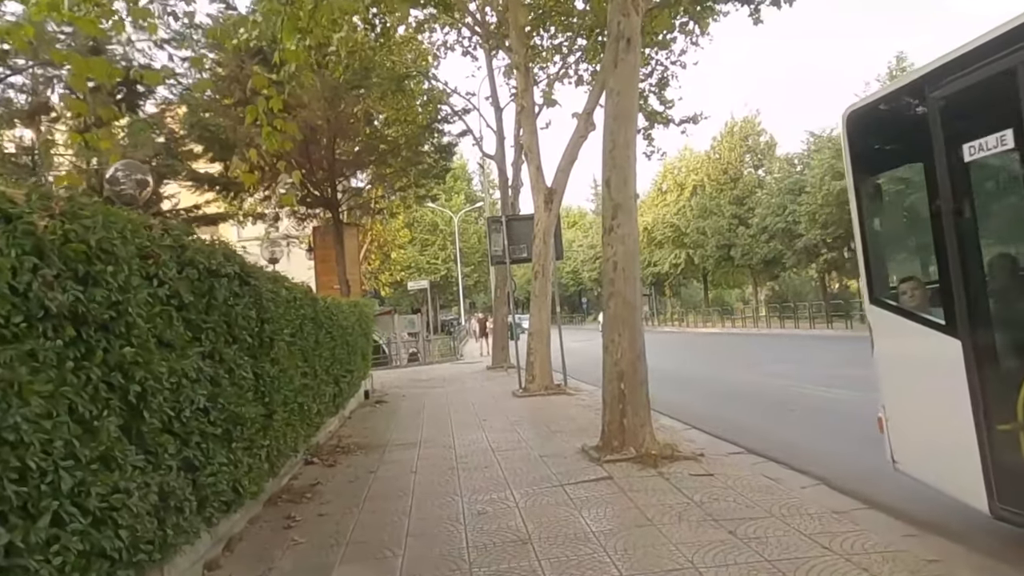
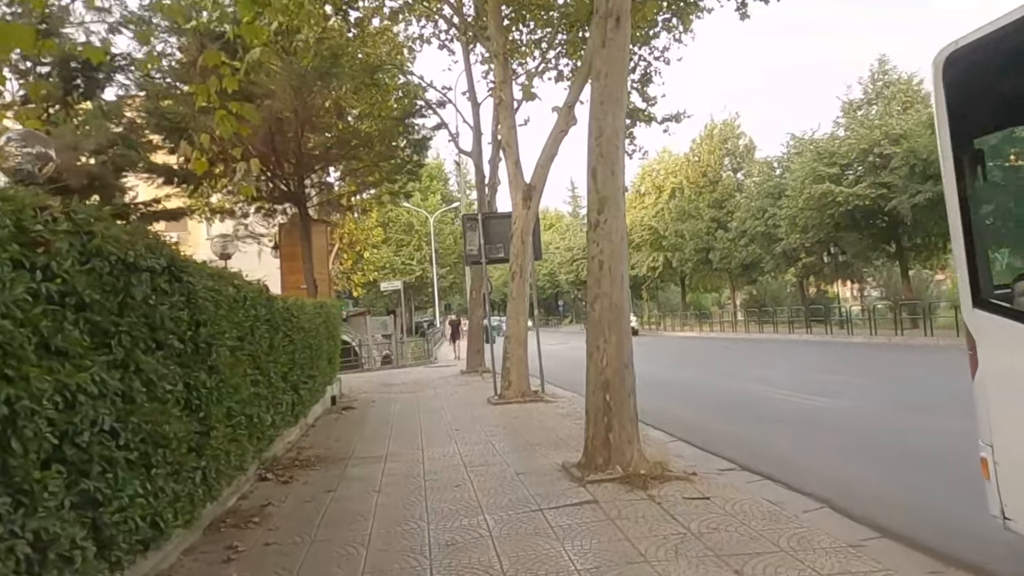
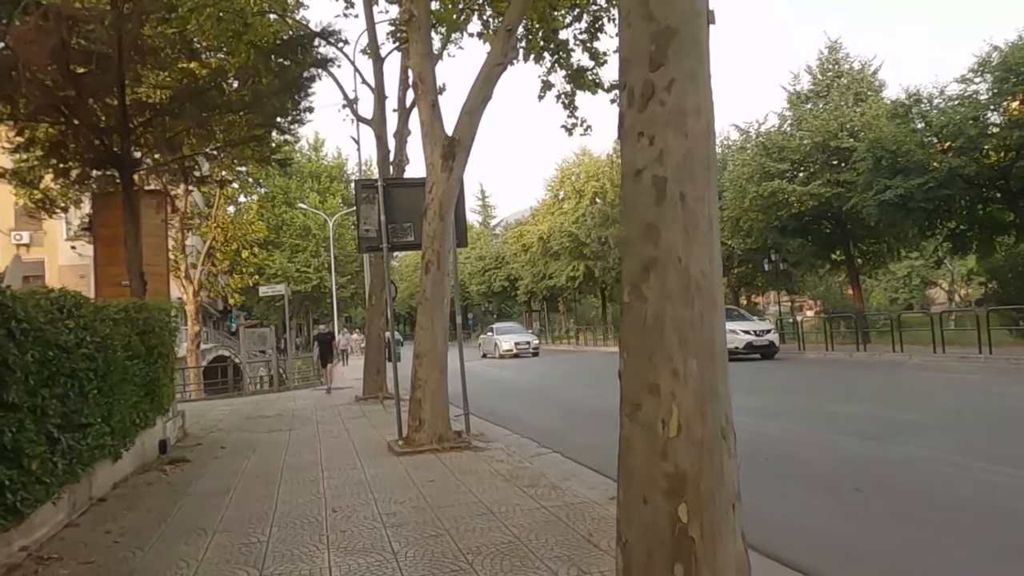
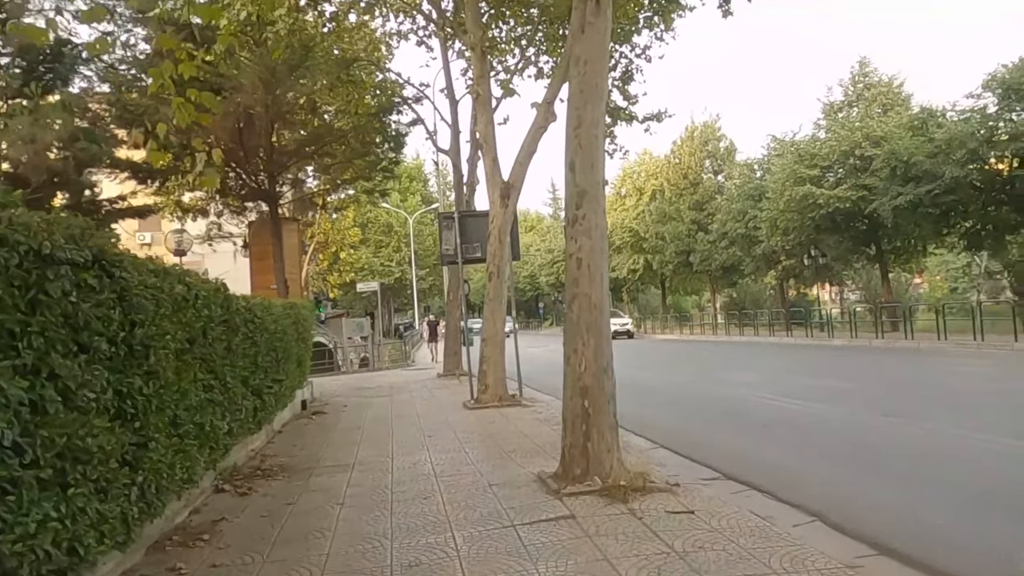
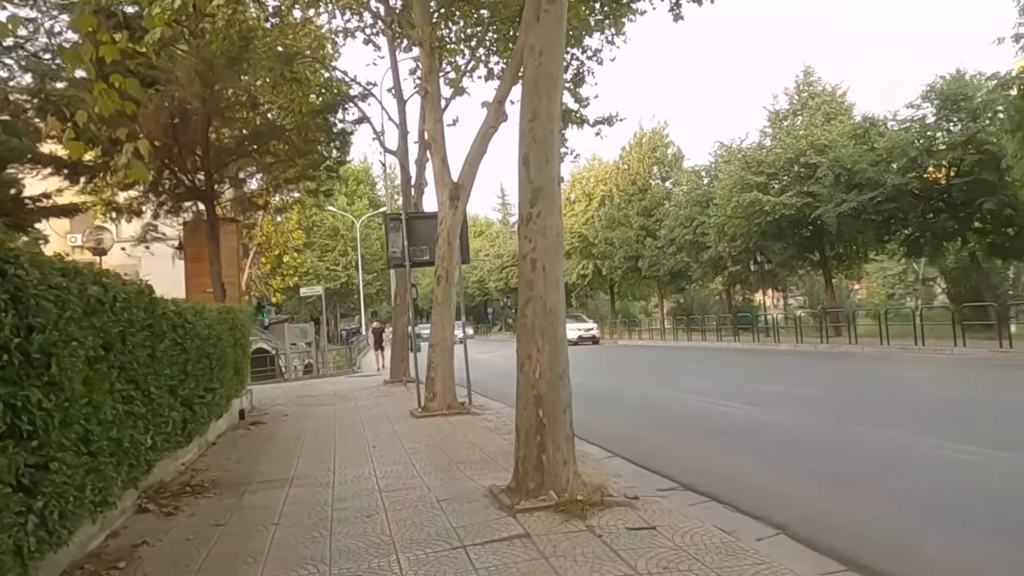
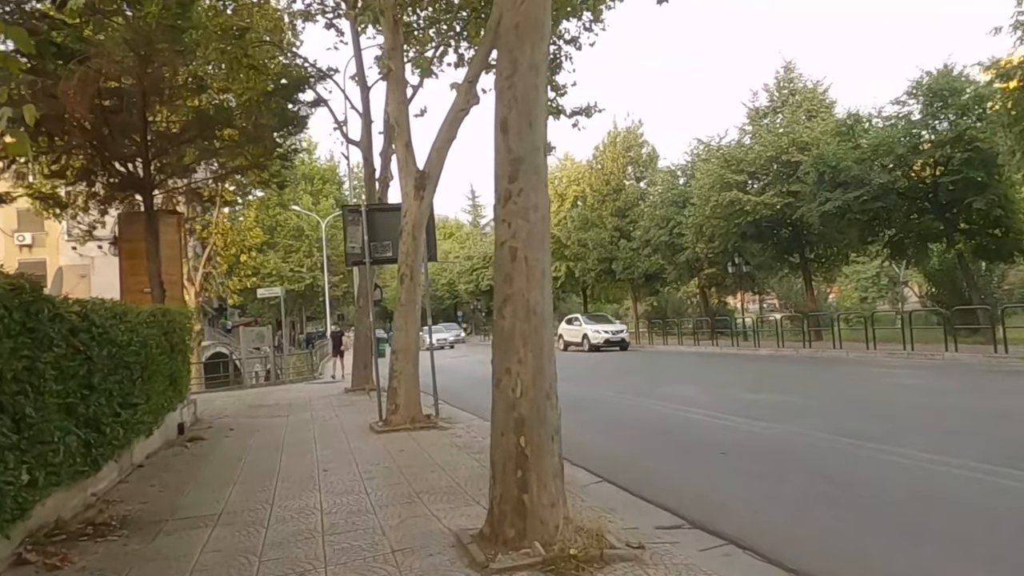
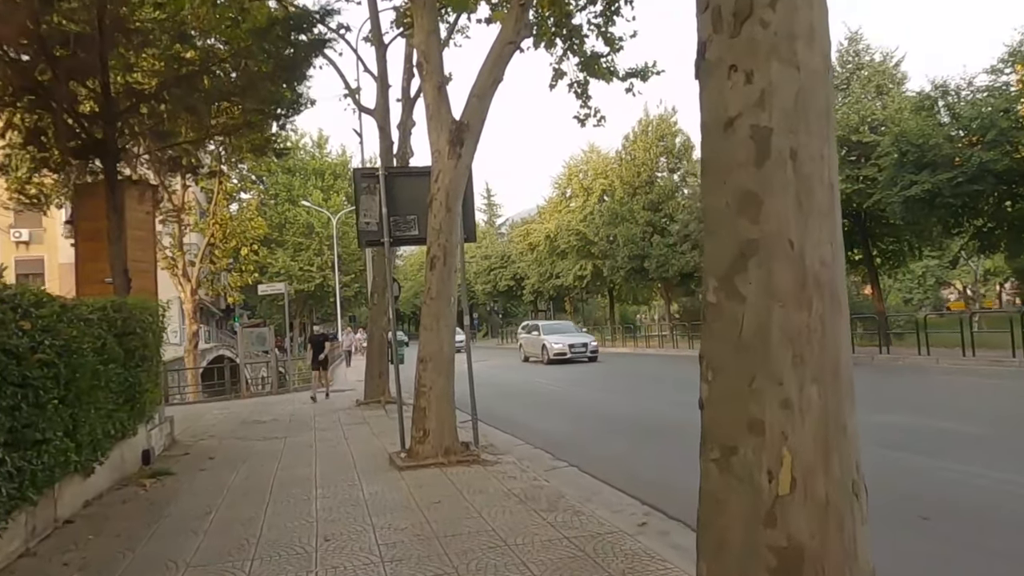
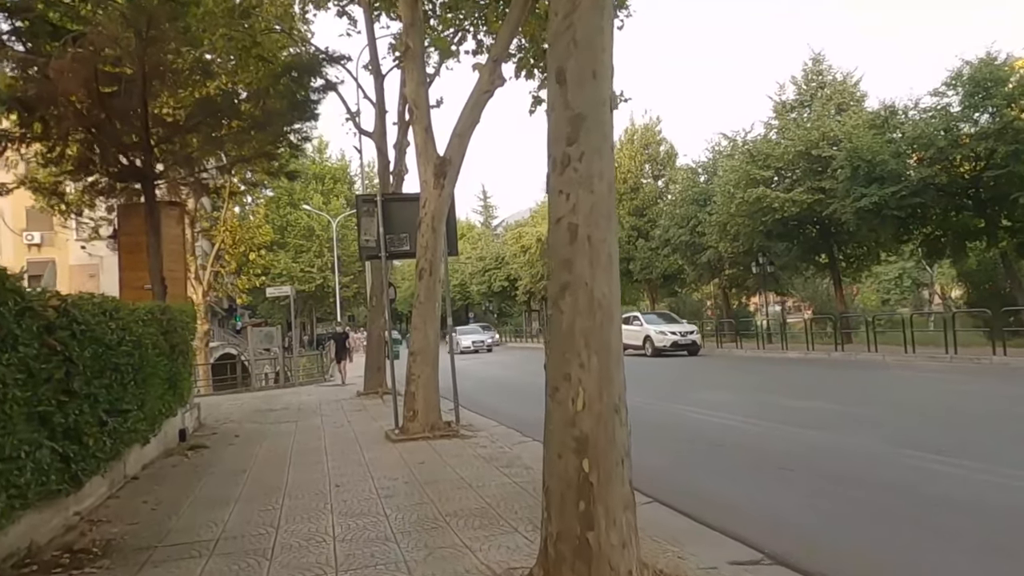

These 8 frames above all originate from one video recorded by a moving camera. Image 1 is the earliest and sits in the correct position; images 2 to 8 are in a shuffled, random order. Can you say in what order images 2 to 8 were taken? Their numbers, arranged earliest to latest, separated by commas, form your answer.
2, 4, 5, 6, 8, 3, 7
